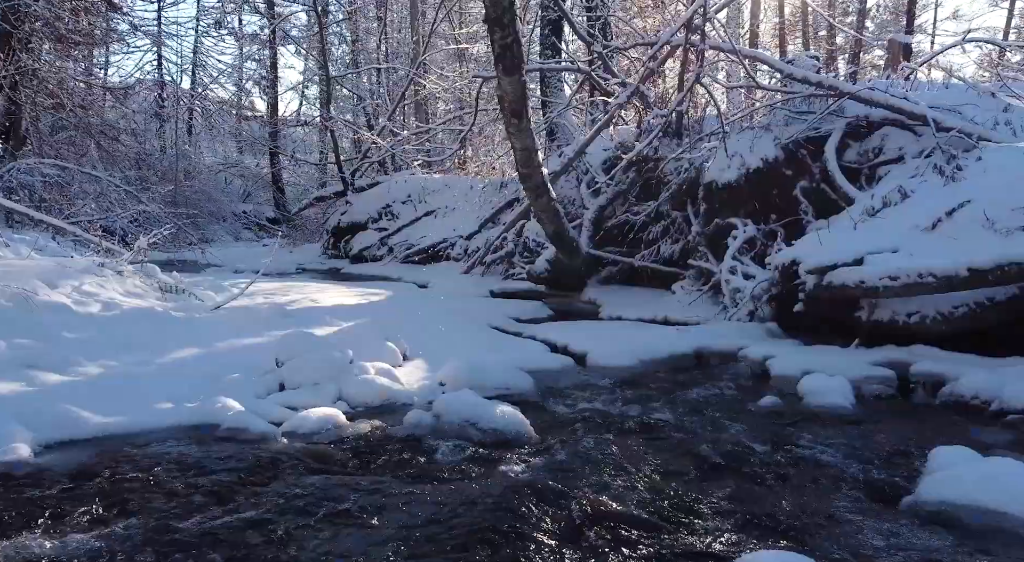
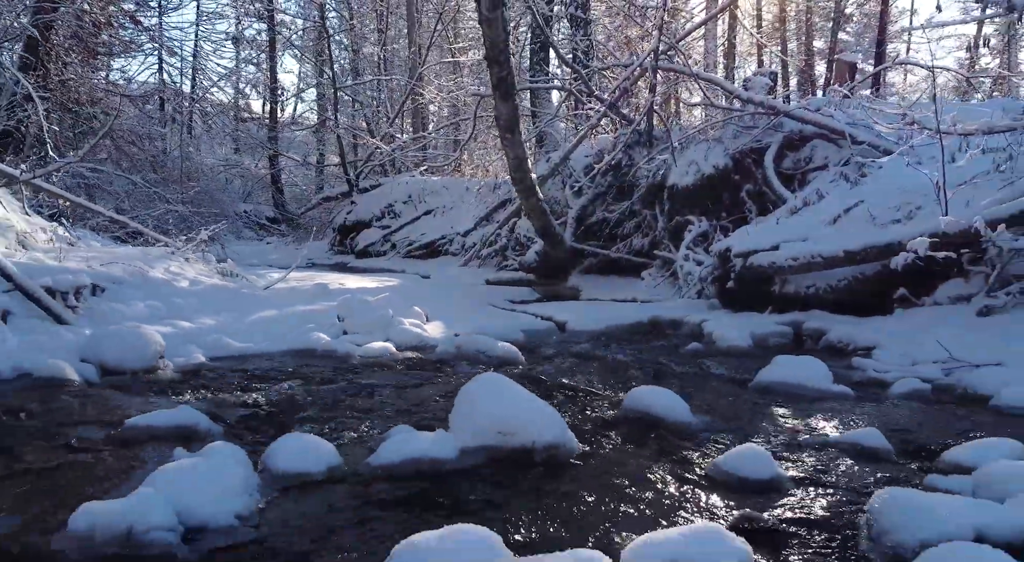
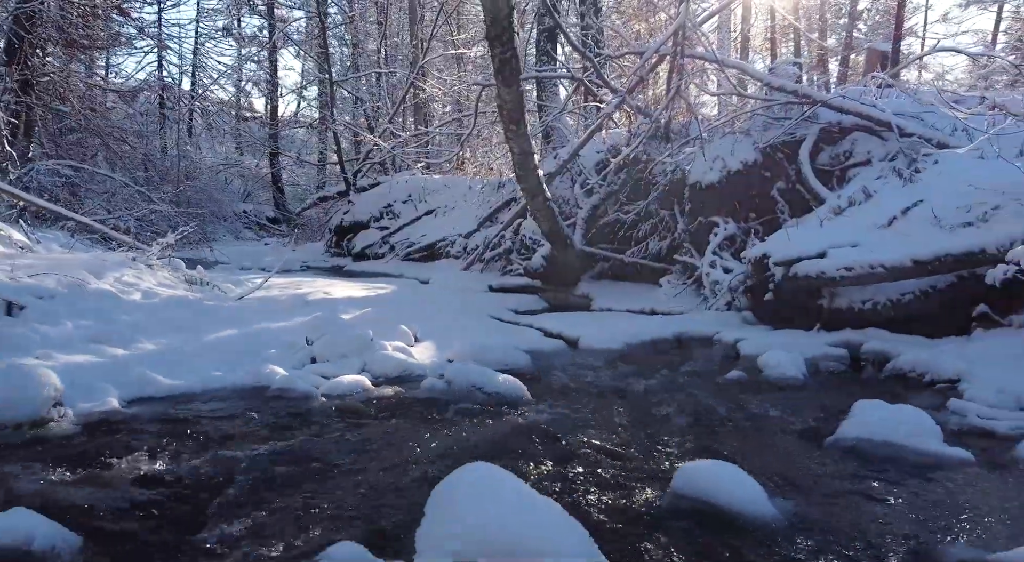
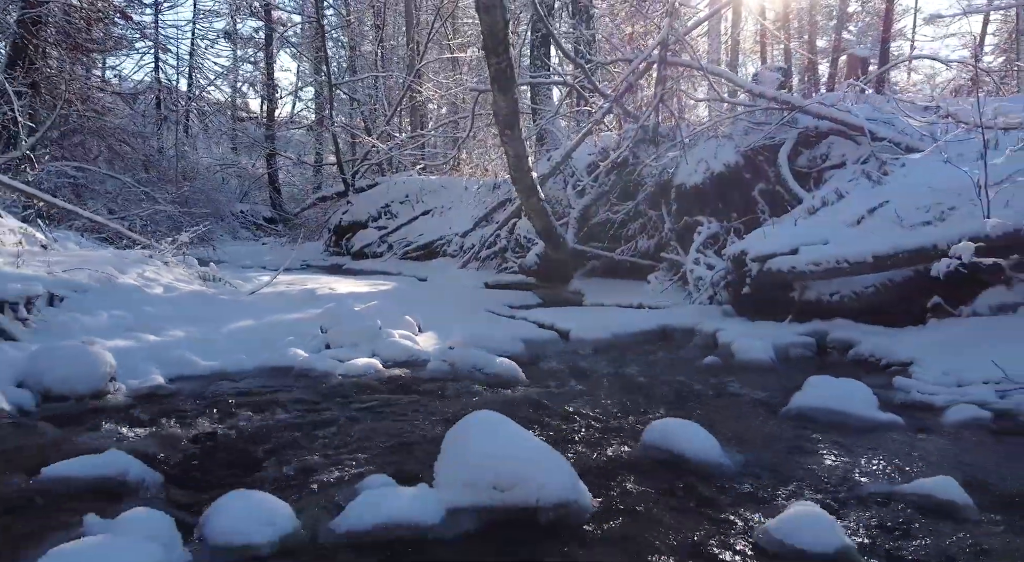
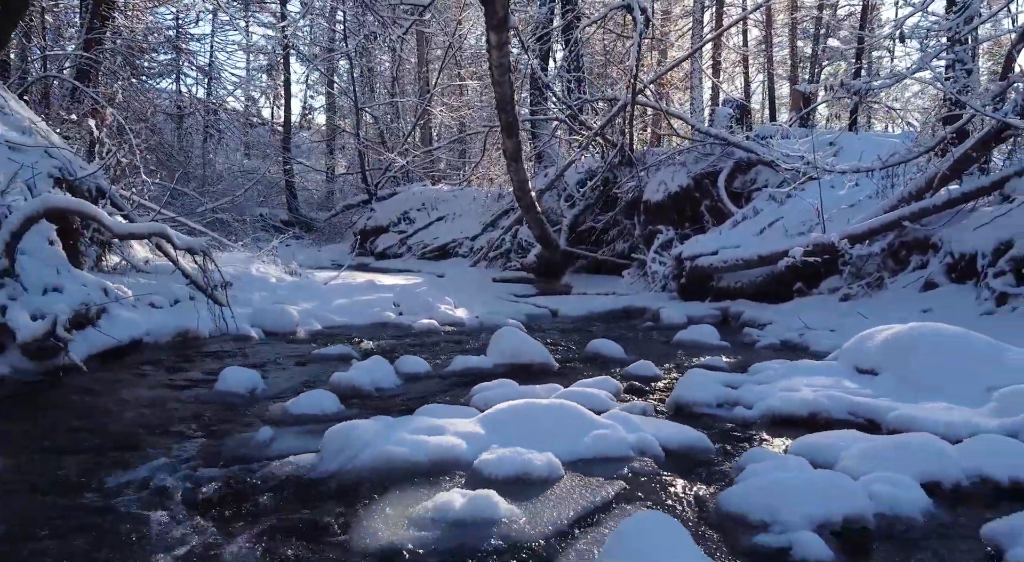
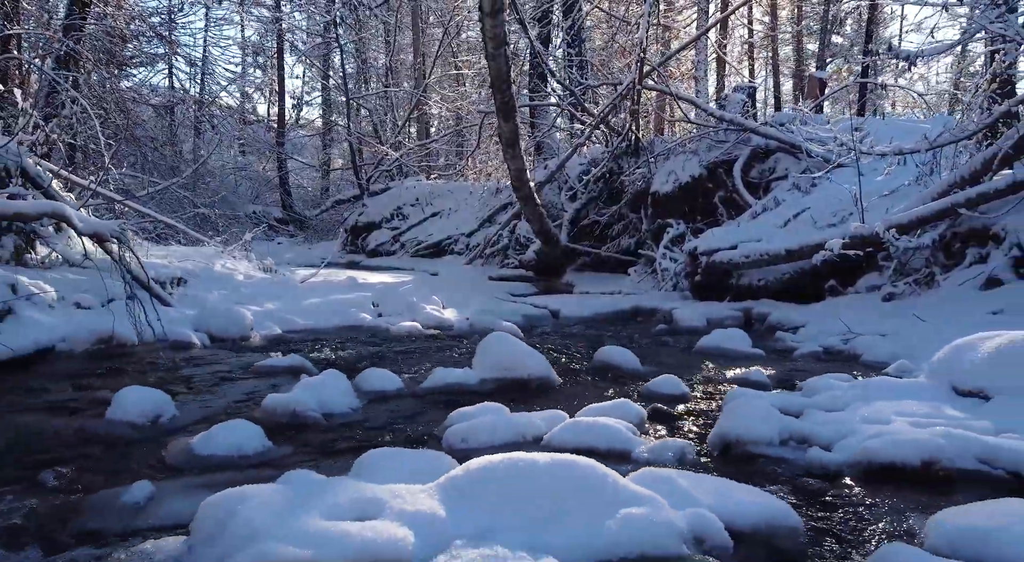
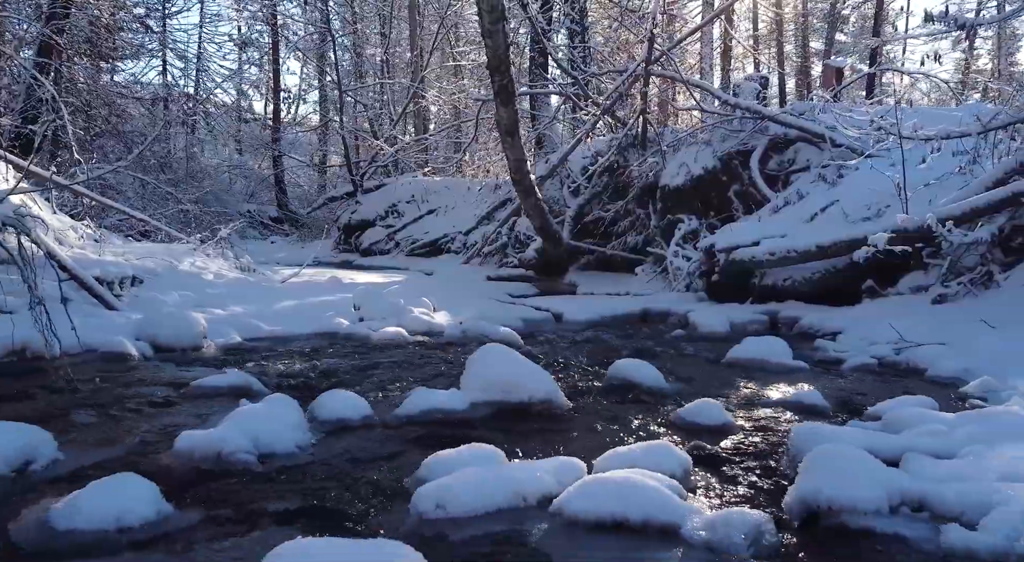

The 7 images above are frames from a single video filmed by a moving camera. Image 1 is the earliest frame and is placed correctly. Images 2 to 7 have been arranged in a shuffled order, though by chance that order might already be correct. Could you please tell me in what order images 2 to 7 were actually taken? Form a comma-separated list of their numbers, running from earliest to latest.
3, 4, 2, 7, 6, 5
